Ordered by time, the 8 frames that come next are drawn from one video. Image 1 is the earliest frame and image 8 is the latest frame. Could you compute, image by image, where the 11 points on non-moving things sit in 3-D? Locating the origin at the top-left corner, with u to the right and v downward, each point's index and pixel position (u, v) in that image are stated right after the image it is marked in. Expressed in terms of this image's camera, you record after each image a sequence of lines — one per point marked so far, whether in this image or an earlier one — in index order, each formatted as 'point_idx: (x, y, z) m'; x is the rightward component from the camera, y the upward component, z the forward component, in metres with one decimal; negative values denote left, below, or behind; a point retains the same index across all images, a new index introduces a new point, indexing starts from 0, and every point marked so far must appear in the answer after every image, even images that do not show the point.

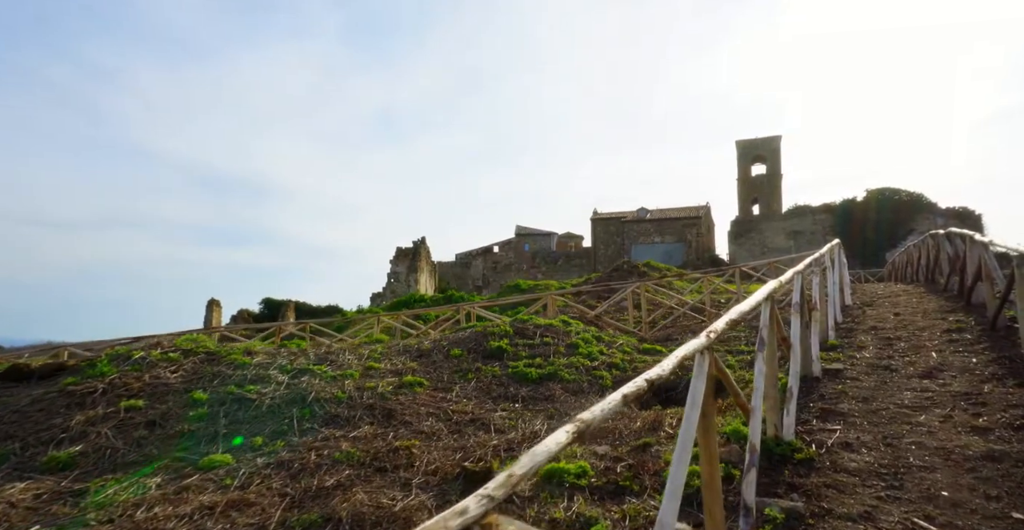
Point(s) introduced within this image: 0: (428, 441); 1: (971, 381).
0: (-0.6, -1.3, +4.3) m
1: (+4.2, -1.1, +5.3) m
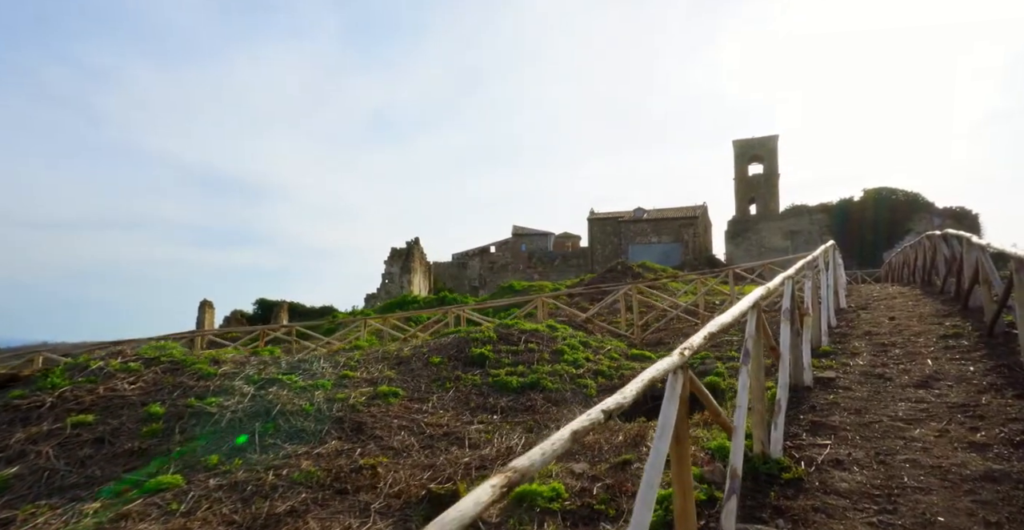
0: (-0.8, -1.4, +4.1) m
1: (+4.0, -1.1, +5.1) m
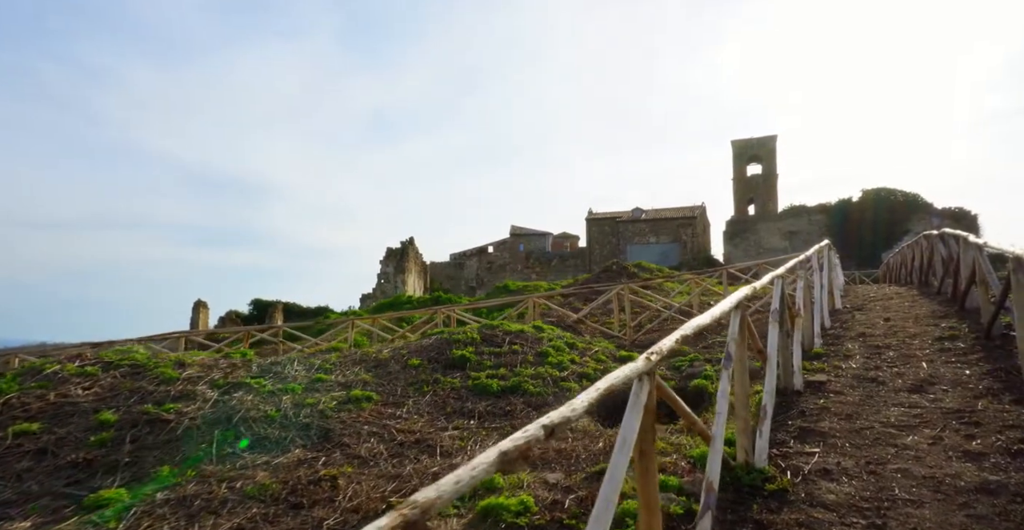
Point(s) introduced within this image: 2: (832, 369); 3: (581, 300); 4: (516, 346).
0: (-1.0, -1.4, +3.9) m
1: (+3.8, -1.1, +4.9) m
2: (+3.4, -1.1, +6.2) m
3: (+2.1, -1.1, +17.1) m
4: (0.0, -1.0, +7.2) m
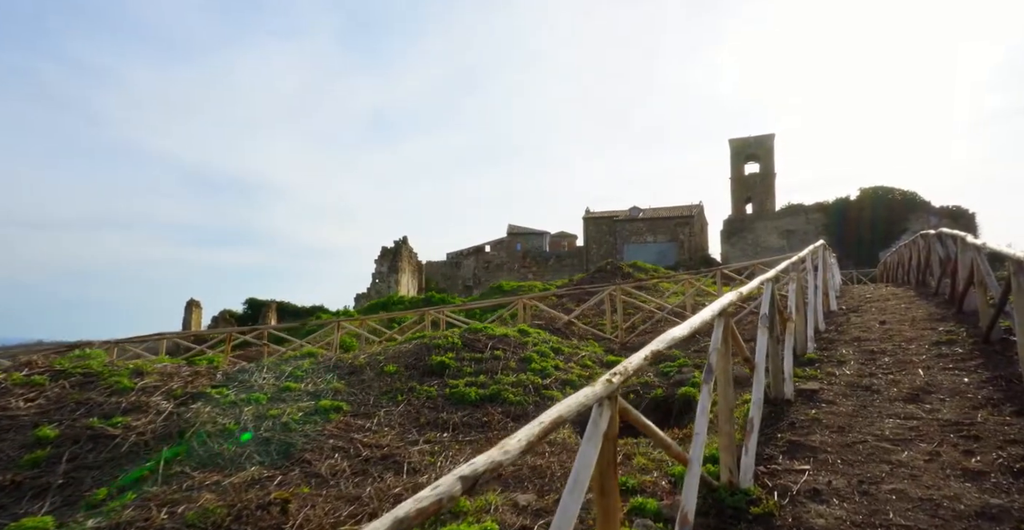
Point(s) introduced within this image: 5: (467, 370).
0: (-1.2, -1.4, +3.6) m
1: (+3.6, -1.1, +4.6) m
2: (+3.2, -1.2, +5.9) m
3: (+1.8, -1.1, +16.8) m
4: (-0.2, -1.0, +6.9) m
5: (-0.5, -1.1, +6.3) m
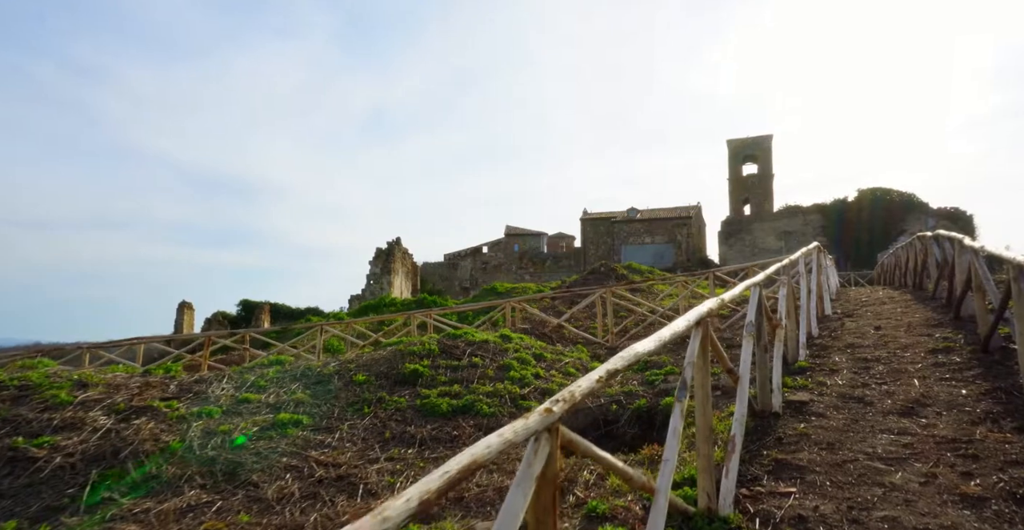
0: (-1.5, -1.4, +3.3) m
1: (+3.4, -1.2, +4.3) m
2: (+3.0, -1.2, +5.6) m
3: (+1.6, -1.1, +16.5) m
4: (-0.4, -1.1, +6.6) m
5: (-0.7, -1.2, +6.0) m
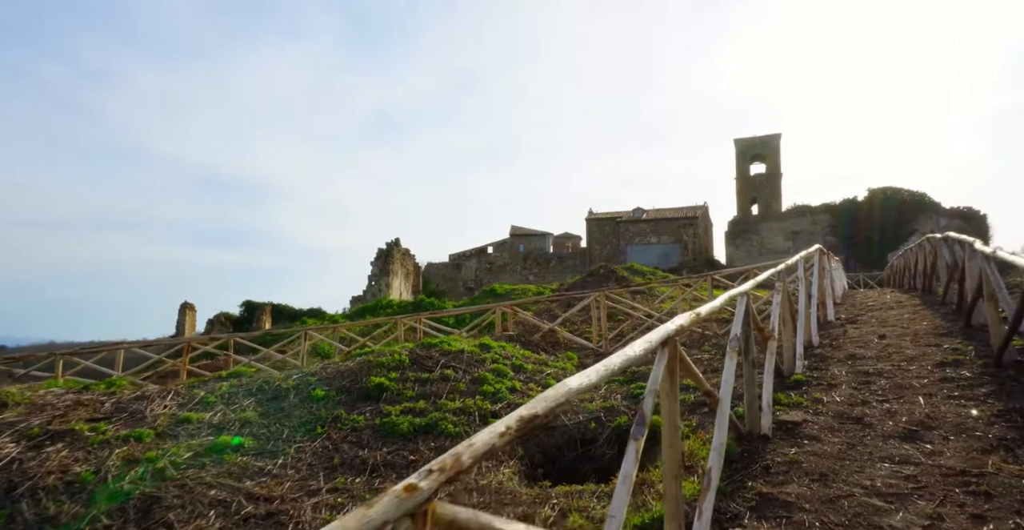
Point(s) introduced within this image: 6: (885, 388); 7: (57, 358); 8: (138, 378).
0: (-1.8, -1.5, +2.9) m
1: (+3.1, -1.2, +3.9) m
2: (+2.7, -1.3, +5.2) m
3: (+1.4, -1.2, +16.1) m
4: (-0.7, -1.1, +6.2) m
5: (-1.0, -1.2, +5.6) m
6: (+3.5, -1.2, +5.4) m
7: (-7.9, -1.6, +10.0) m
8: (-7.0, -2.1, +10.7) m
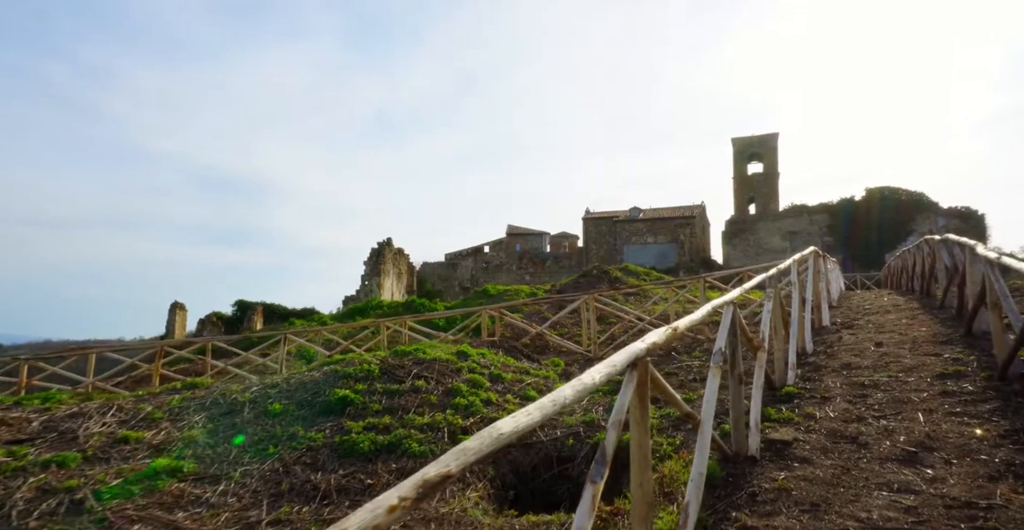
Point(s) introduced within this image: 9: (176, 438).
0: (-2.0, -1.6, +2.6) m
1: (+2.8, -1.3, +3.5) m
2: (+2.5, -1.3, +4.8) m
3: (+1.1, -1.2, +15.7) m
4: (-0.9, -1.2, +5.8) m
5: (-1.3, -1.3, +5.2) m
6: (+3.3, -1.2, +5.1) m
7: (-8.2, -1.6, +9.6) m
8: (-7.3, -2.1, +10.3) m
9: (-2.5, -1.3, +4.4) m
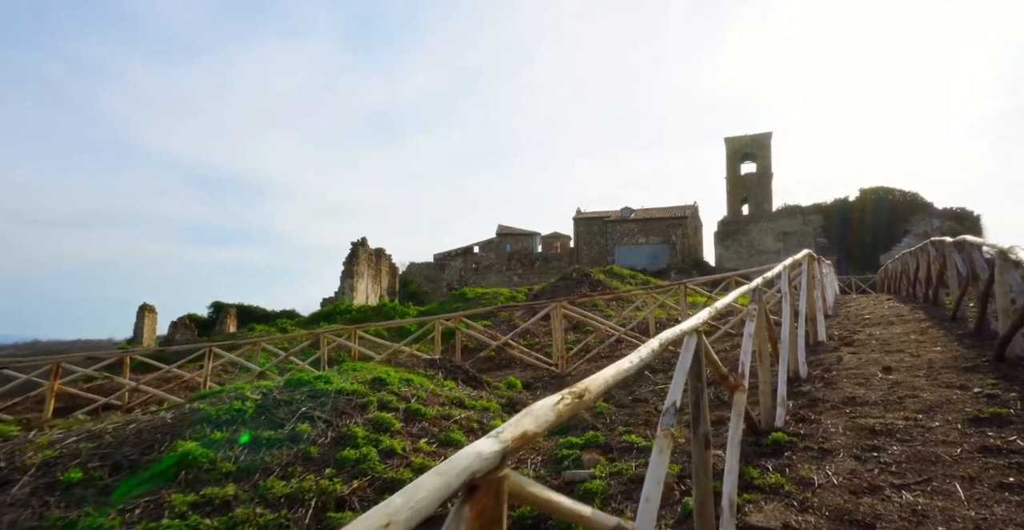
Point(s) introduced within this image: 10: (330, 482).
0: (-2.7, -1.6, +1.2) m
1: (+2.2, -1.4, +2.2) m
2: (+1.8, -1.4, +3.5) m
3: (+0.3, -1.3, +14.4) m
4: (-1.6, -1.3, +4.5) m
5: (-1.9, -1.4, +3.9) m
6: (+2.6, -1.3, +3.8) m
7: (-8.9, -1.7, +8.2) m
8: (-8.0, -2.2, +8.9) m
9: (-3.2, -1.4, +3.0) m
10: (-1.2, -1.5, +3.8) m
